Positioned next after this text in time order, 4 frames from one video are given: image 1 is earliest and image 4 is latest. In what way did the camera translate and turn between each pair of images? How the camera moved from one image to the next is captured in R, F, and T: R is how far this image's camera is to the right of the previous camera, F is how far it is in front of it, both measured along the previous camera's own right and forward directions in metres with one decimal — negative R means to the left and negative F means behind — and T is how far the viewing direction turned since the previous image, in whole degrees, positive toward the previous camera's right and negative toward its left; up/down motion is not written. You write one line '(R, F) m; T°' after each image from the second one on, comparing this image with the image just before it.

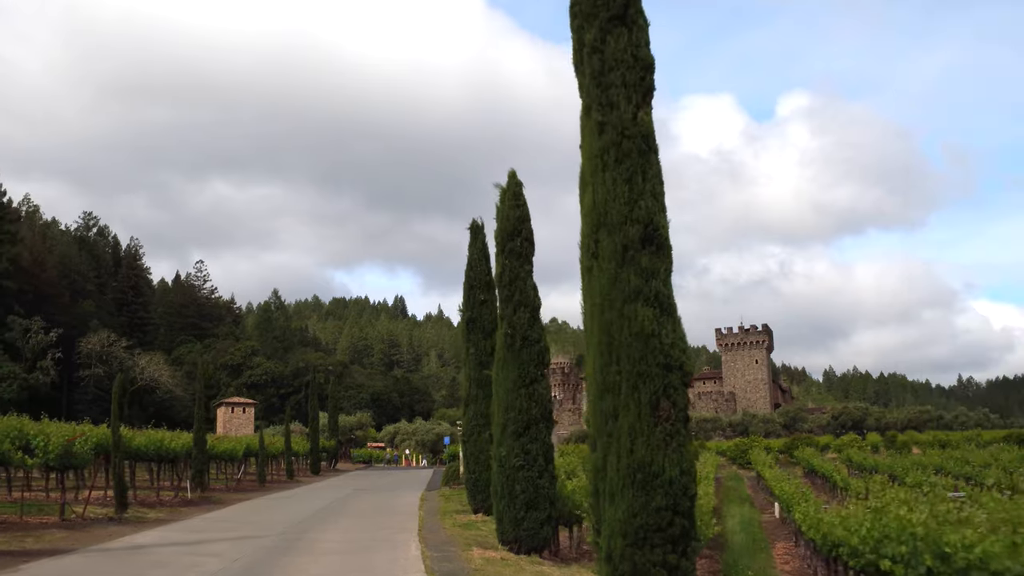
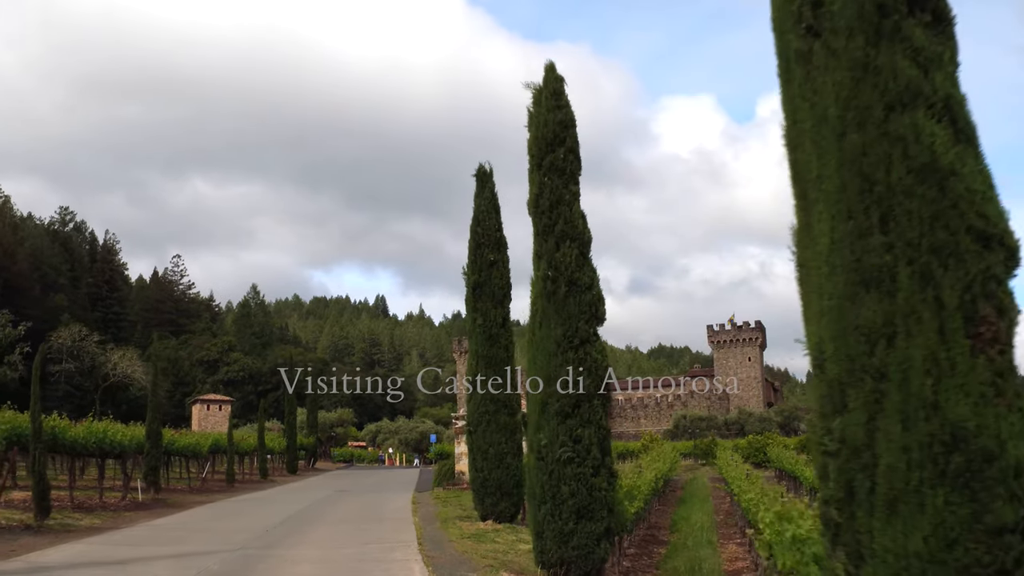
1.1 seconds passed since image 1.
(-0.8, +3.7) m; +1°
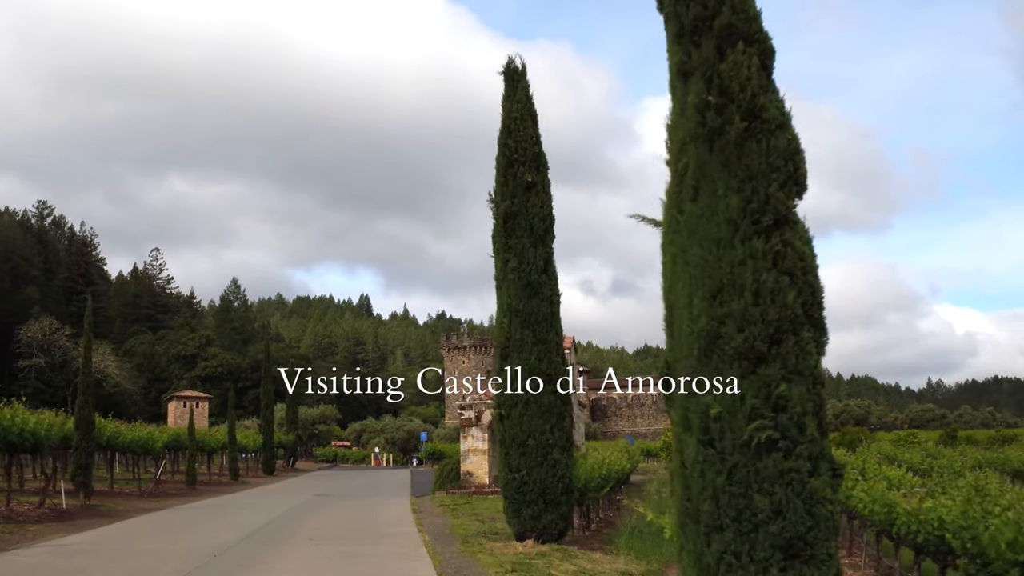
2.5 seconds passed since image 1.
(-1.0, +4.6) m; +1°
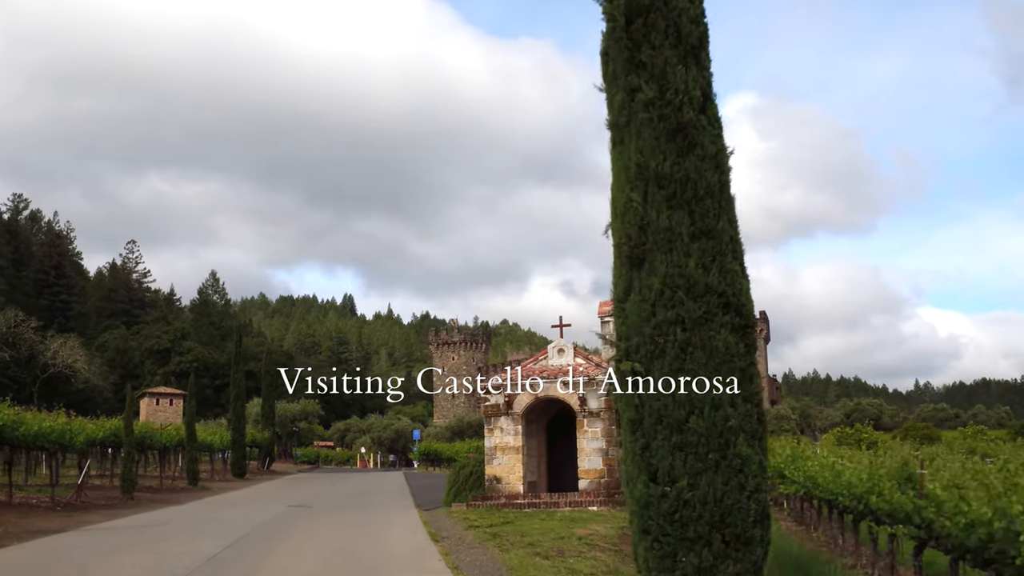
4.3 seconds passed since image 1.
(-1.3, +5.7) m; +1°
